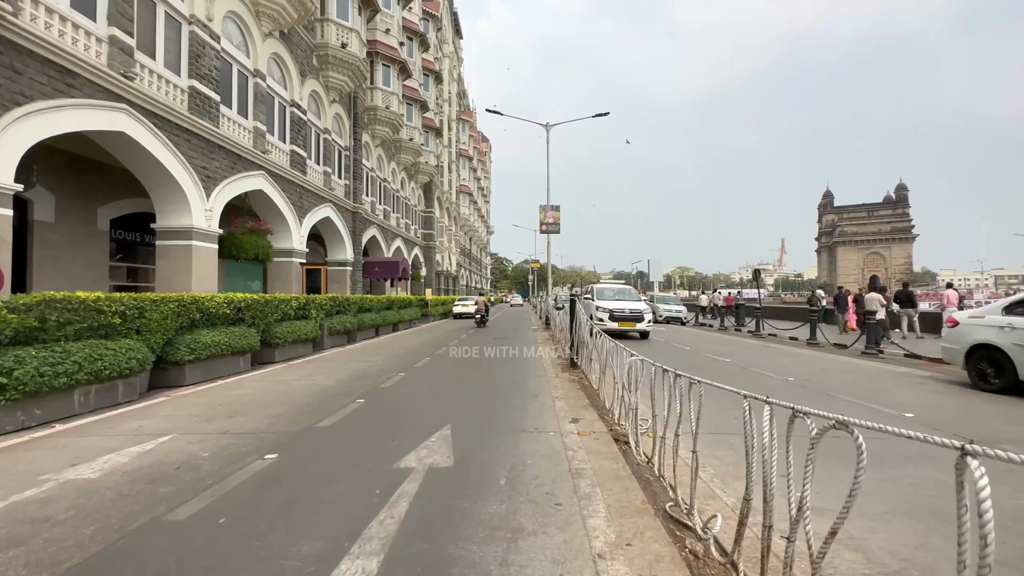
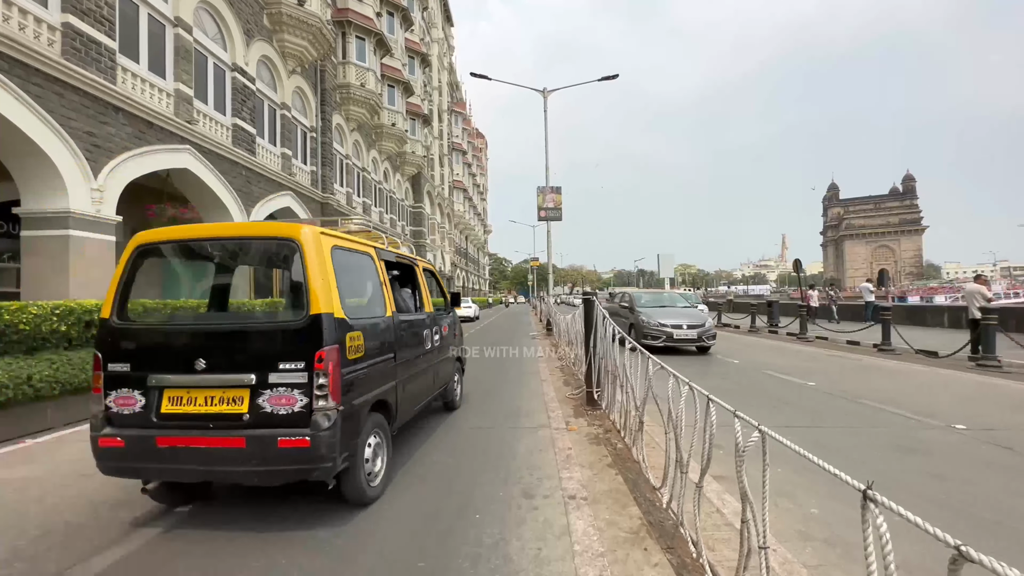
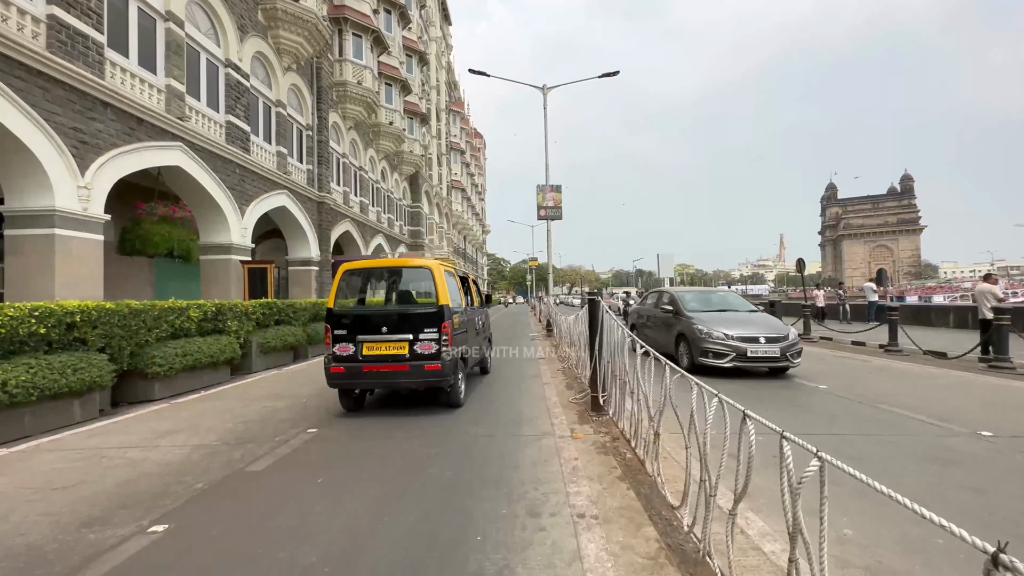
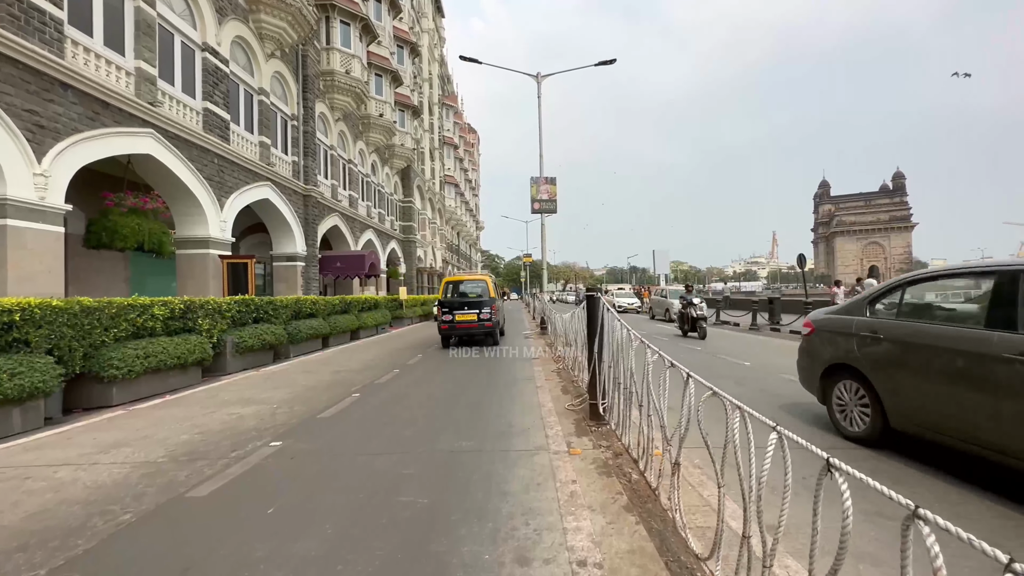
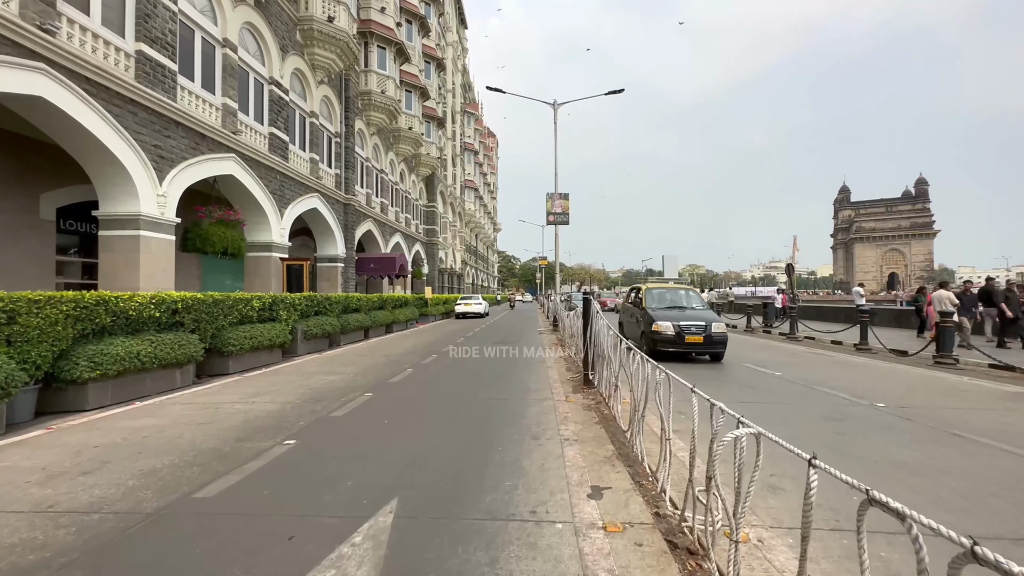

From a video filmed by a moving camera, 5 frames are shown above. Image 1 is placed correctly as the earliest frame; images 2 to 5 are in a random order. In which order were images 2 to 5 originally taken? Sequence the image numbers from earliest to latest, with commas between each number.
5, 2, 3, 4
